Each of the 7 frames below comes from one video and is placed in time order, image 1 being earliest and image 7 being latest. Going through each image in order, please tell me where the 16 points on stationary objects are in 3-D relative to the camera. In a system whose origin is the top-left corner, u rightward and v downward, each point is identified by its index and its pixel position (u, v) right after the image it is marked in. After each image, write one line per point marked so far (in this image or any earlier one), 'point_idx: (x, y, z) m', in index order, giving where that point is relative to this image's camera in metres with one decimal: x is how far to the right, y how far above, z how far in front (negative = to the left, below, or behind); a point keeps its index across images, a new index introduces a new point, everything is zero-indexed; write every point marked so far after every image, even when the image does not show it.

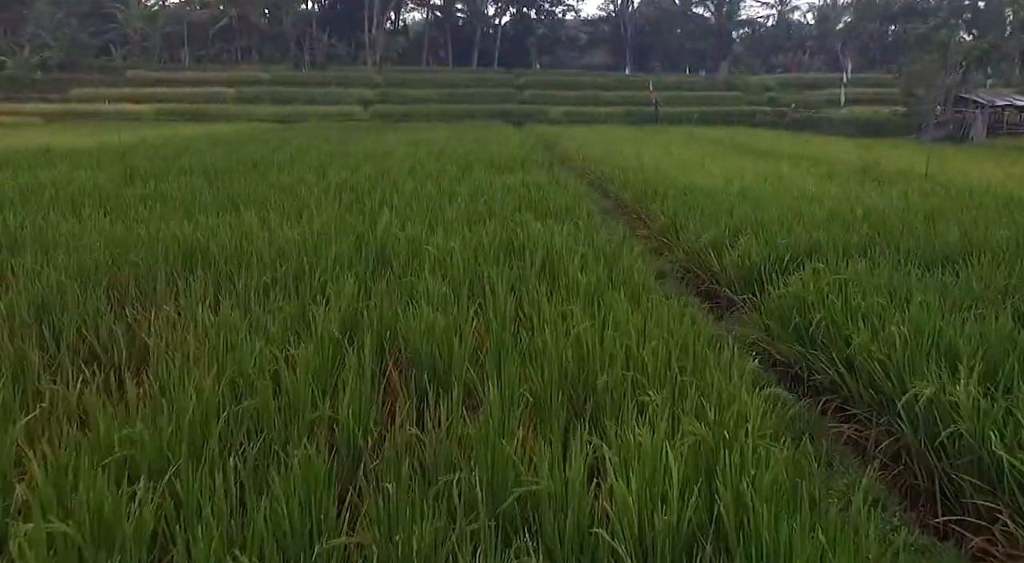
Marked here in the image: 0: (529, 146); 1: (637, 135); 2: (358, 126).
0: (+0.2, +1.4, +8.2) m
1: (+1.6, +2.0, +10.8) m
2: (-2.5, +2.7, +13.6) m
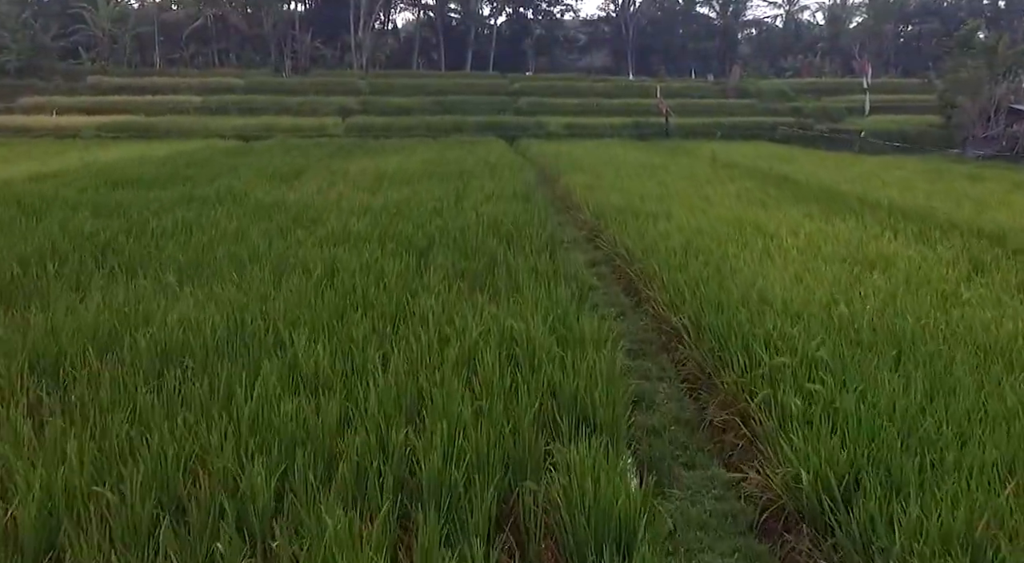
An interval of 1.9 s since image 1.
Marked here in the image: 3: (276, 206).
0: (+0.1, +0.8, +6.5) m
1: (+1.6, +1.4, +9.0) m
2: (-2.6, +2.1, +11.8) m
3: (-1.4, +0.5, +4.8) m
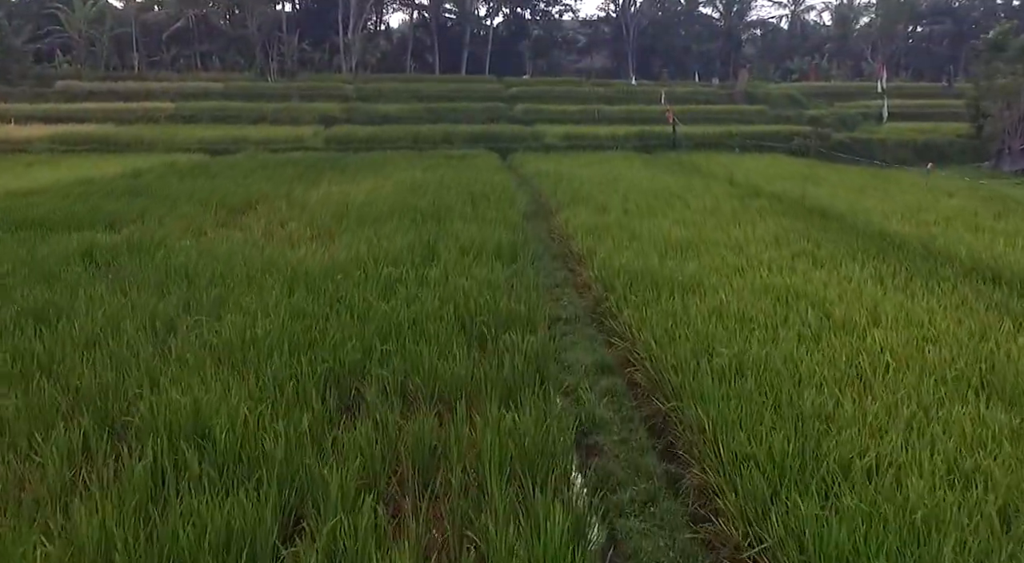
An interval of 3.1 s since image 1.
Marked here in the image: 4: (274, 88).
0: (0.0, +0.4, +5.4) m
1: (+1.5, +1.0, +7.9) m
2: (-2.7, +1.7, +10.7) m
3: (-1.5, +0.1, +3.7) m
4: (-5.8, +4.7, +19.3) m
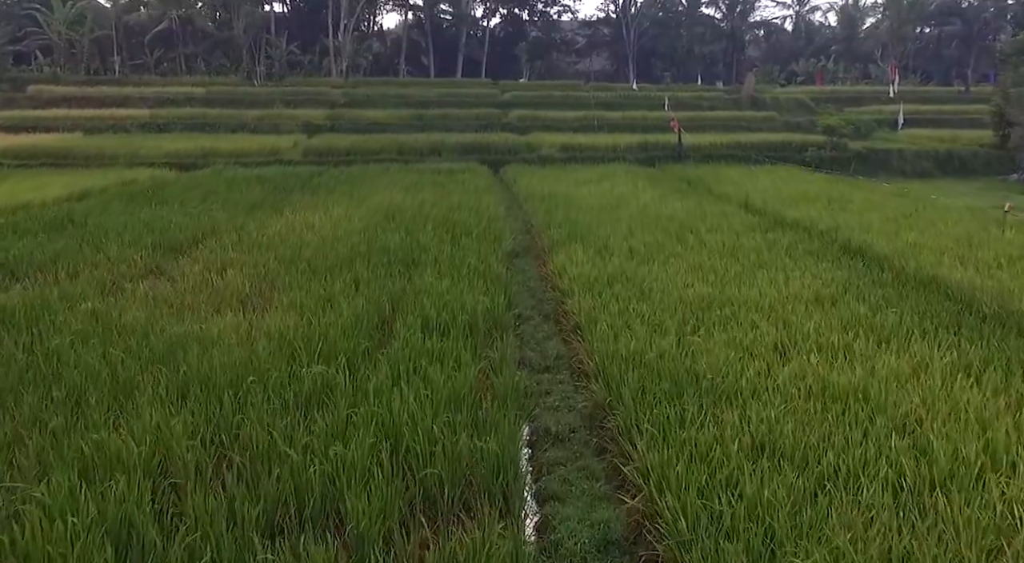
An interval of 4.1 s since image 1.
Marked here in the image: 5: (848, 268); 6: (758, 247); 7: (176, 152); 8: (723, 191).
0: (-0.1, +0.1, +4.5) m
1: (+1.4, +0.6, +7.0) m
2: (-2.8, +1.3, +9.8) m
3: (-1.6, -0.3, +2.8) m
4: (-5.9, +4.3, +18.4) m
5: (+2.0, +0.1, +4.6) m
6: (+1.6, +0.2, +5.2) m
7: (-4.7, +1.8, +11.1) m
8: (+2.3, +1.0, +8.5) m
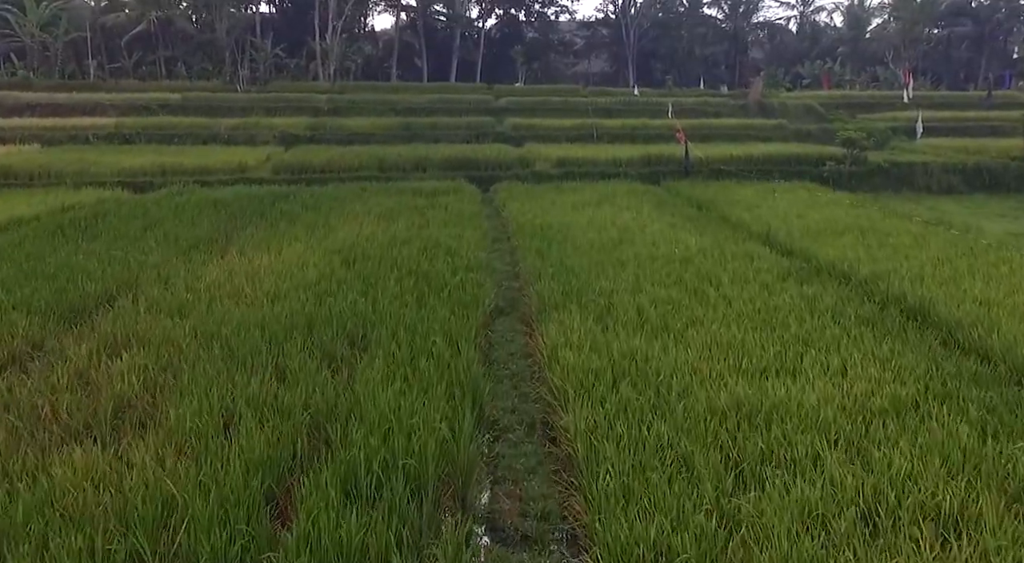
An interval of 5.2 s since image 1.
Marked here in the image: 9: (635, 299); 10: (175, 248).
0: (-0.2, -0.3, +3.5) m
1: (+1.3, +0.3, +6.0) m
2: (-2.9, +0.9, +8.8) m
3: (-1.7, -0.7, +1.8) m
4: (-6.0, +3.9, +17.3) m
5: (+1.9, -0.3, +3.6) m
6: (+1.5, -0.1, +4.2) m
7: (-4.8, +1.4, +10.0) m
8: (+2.1, +0.6, +7.5) m
9: (+0.7, -0.1, +4.4) m
10: (-2.5, +0.3, +6.0) m
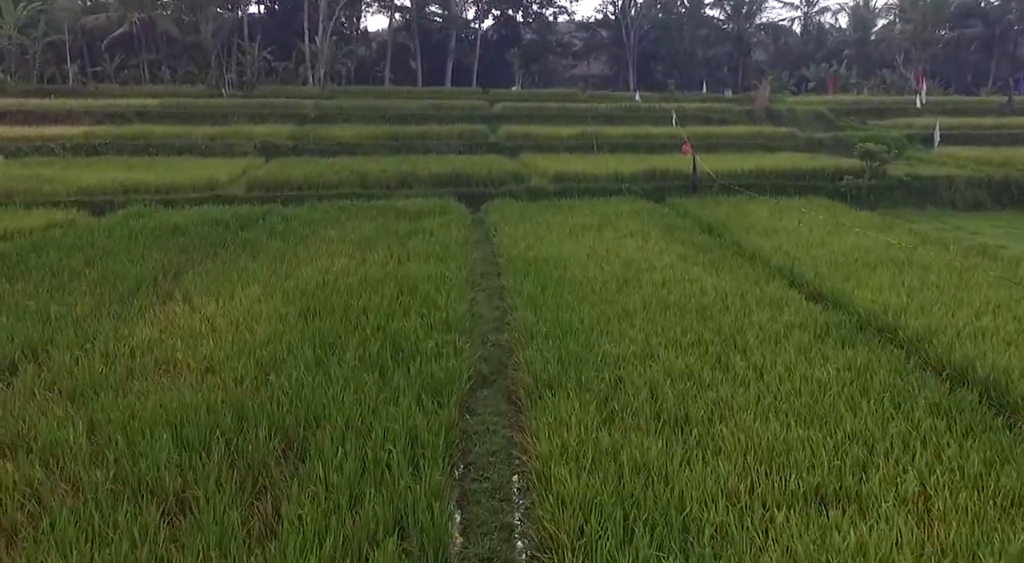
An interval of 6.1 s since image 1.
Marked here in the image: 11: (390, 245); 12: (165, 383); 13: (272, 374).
0: (-0.3, -0.6, +2.7) m
1: (+1.2, 0.0, +5.2) m
2: (-3.0, +0.6, +8.0) m
3: (-1.8, -1.0, +1.0) m
4: (-6.1, +3.6, +16.5) m
5: (+1.8, -0.6, +2.8) m
6: (+1.5, -0.5, +3.4) m
7: (-4.9, +1.1, +9.2) m
8: (+2.1, +0.3, +6.7) m
9: (+0.6, -0.4, +3.6) m
10: (-2.6, -0.1, +5.1) m
11: (-1.1, +0.3, +6.8) m
12: (-1.5, -0.4, +3.5) m
13: (-1.1, -0.4, +3.6) m
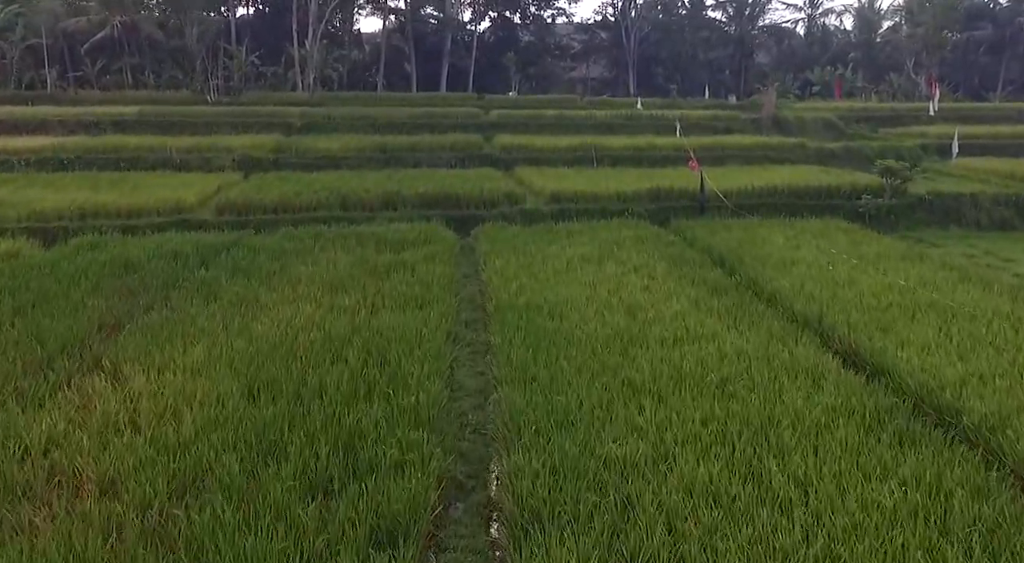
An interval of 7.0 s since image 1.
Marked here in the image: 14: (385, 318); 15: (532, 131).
0: (-0.3, -0.9, +1.9) m
1: (+1.1, -0.4, +4.5) m
2: (-3.1, +0.3, +7.2) m
3: (-1.9, -1.3, +0.2) m
4: (-6.2, +3.3, +15.8) m
5: (+1.7, -1.0, +2.1) m
6: (+1.4, -0.8, +2.7) m
7: (-4.9, +0.8, +8.5) m
8: (+2.0, -0.1, +5.9) m
9: (+0.6, -0.8, +2.9) m
10: (-2.7, -0.4, +4.4) m
11: (-1.1, 0.0, +6.0) m
12: (-1.6, -0.8, +2.7) m
13: (-1.2, -0.8, +2.8) m
14: (-0.8, -0.2, +5.2) m
15: (+0.4, +3.0, +15.7) m
